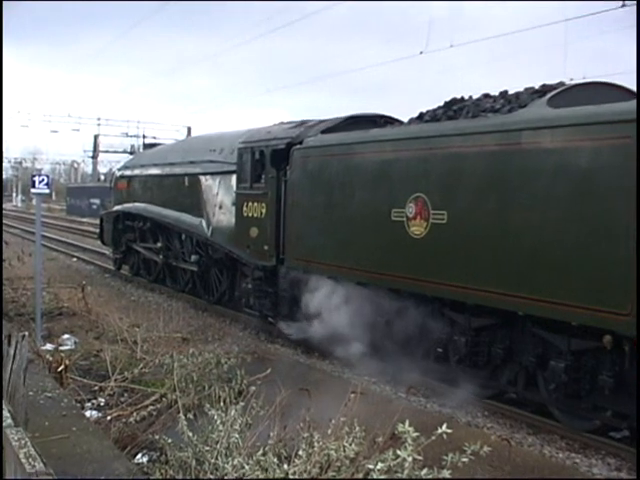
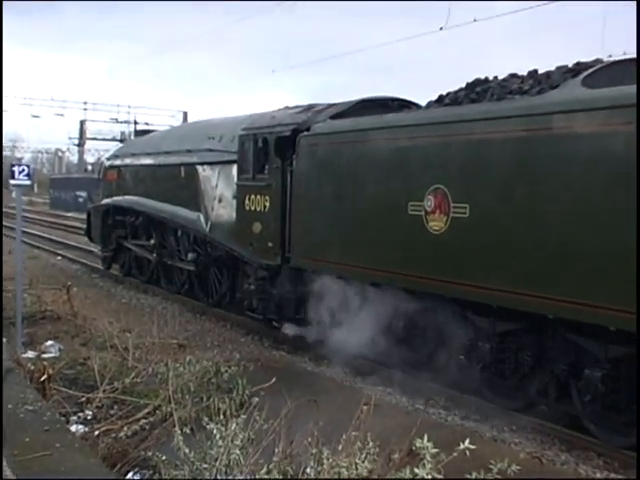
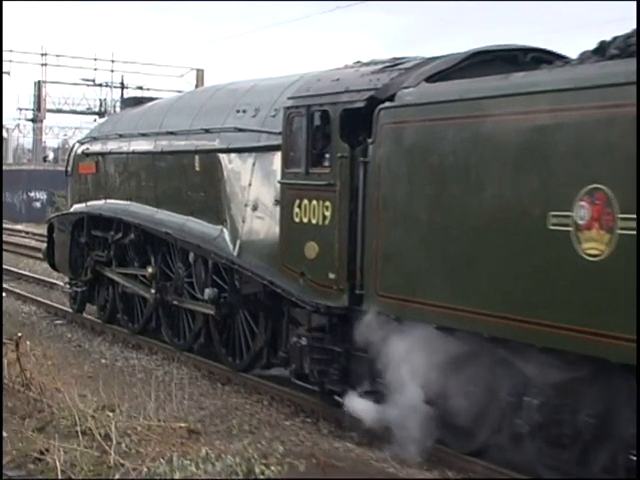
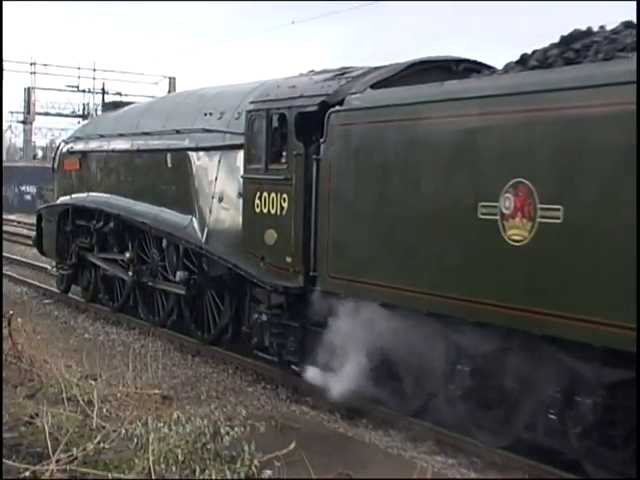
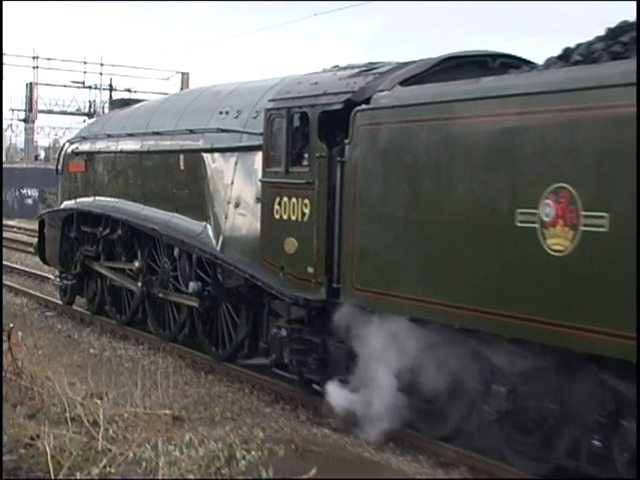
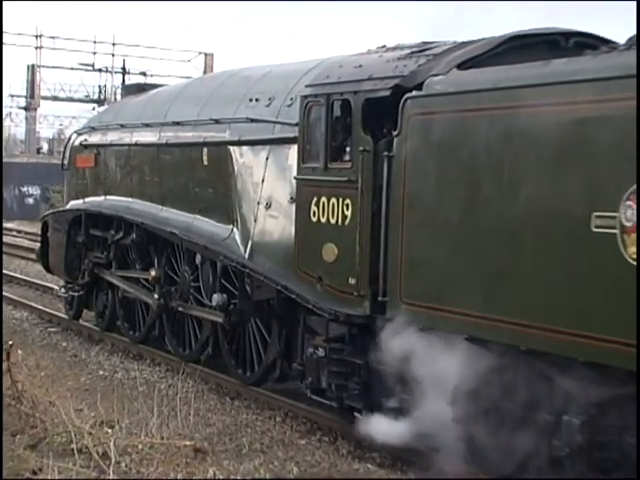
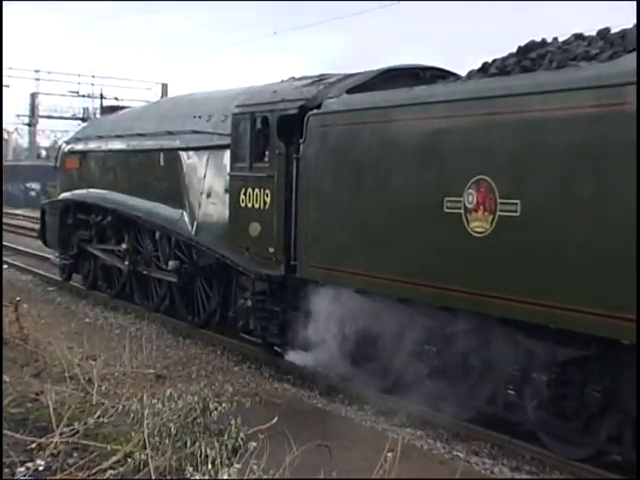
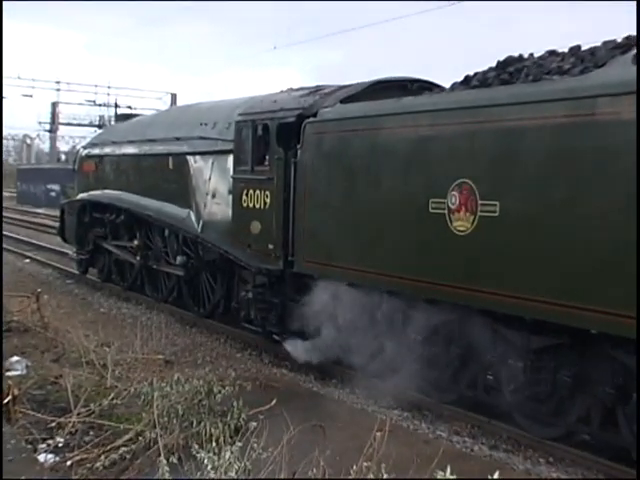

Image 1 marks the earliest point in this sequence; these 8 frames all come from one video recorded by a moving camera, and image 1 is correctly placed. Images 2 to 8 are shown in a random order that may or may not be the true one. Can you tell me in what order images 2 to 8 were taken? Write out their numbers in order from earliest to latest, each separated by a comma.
2, 8, 7, 4, 5, 3, 6
